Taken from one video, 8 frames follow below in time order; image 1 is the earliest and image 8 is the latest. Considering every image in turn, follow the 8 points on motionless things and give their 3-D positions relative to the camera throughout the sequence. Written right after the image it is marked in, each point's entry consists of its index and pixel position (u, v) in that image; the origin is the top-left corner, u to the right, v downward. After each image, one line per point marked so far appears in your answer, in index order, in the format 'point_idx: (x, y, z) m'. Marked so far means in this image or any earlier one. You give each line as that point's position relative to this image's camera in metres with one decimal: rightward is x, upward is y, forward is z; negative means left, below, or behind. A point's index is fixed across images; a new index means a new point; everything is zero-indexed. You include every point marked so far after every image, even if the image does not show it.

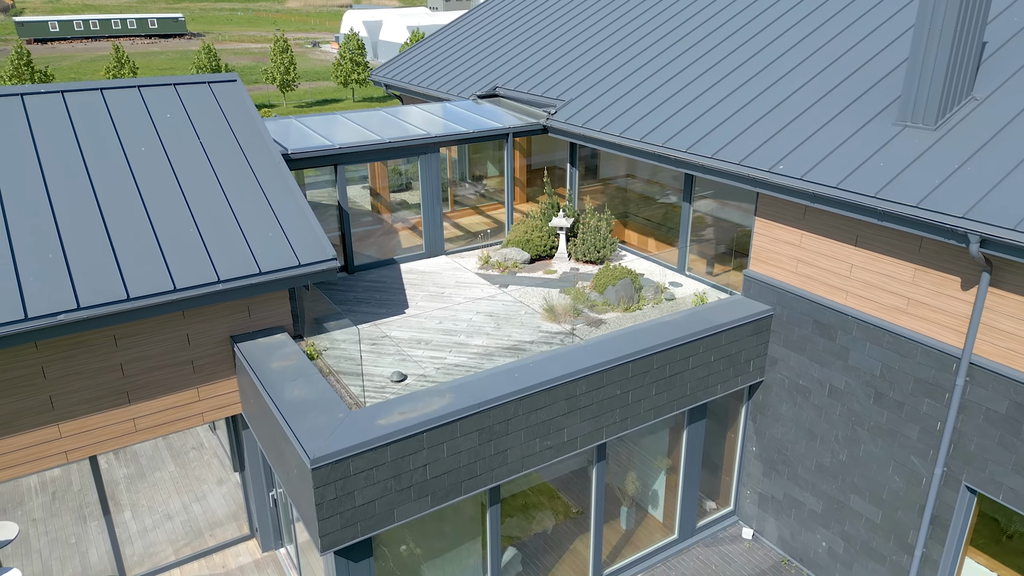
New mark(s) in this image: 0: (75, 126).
0: (-4.7, +1.8, +8.6) m
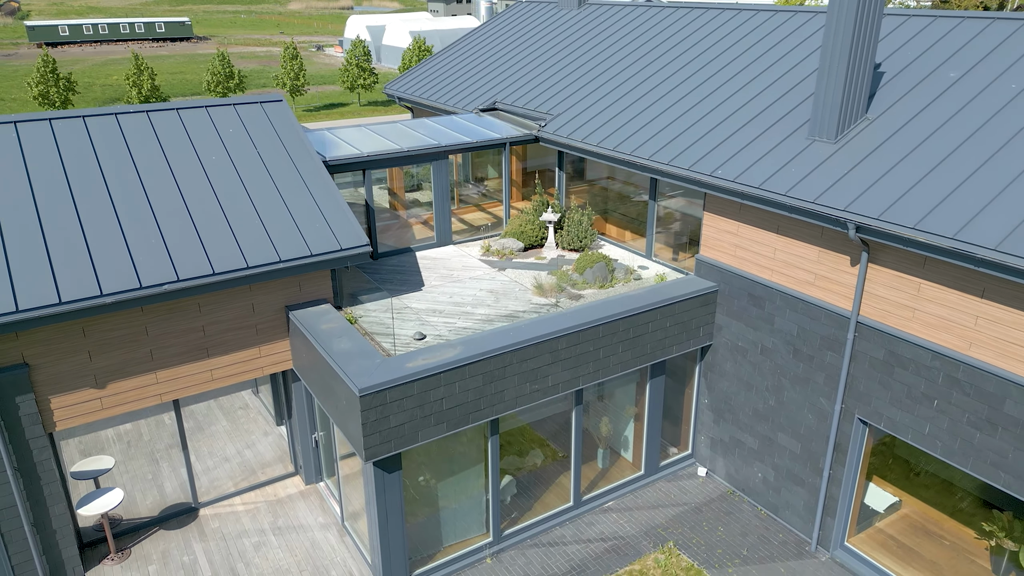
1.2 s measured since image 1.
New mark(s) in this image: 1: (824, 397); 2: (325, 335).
0: (-4.7, +2.0, +10.7) m
1: (+3.8, -1.3, +9.7) m
2: (-2.2, -0.6, +9.5) m
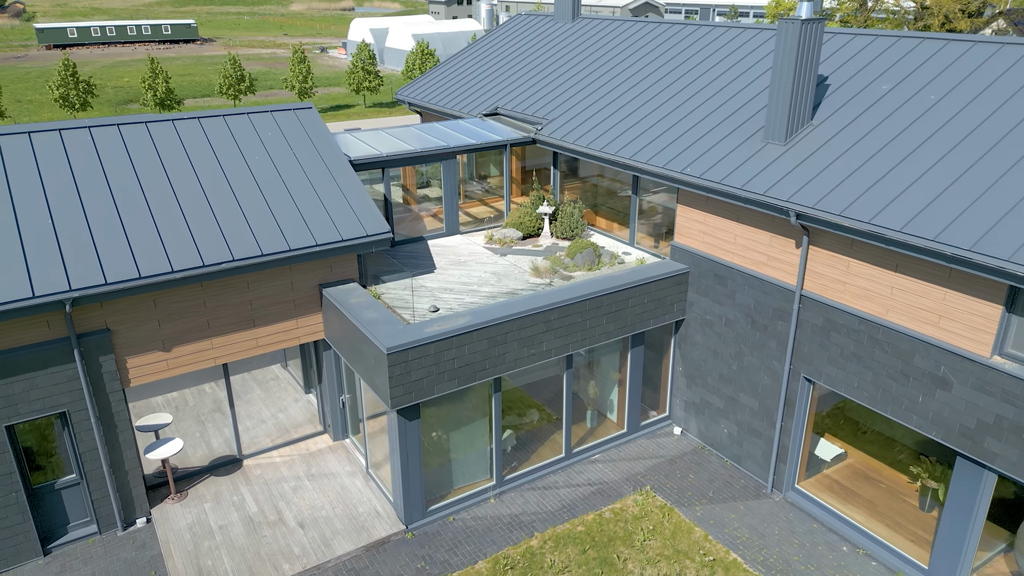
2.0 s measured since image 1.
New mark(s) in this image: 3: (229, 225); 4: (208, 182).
0: (-4.7, +2.3, +12.5) m
1: (+3.8, -1.0, +11.4) m
2: (-2.2, -0.3, +11.3) m
3: (-4.0, +0.9, +11.3) m
4: (-4.5, +1.6, +11.8) m
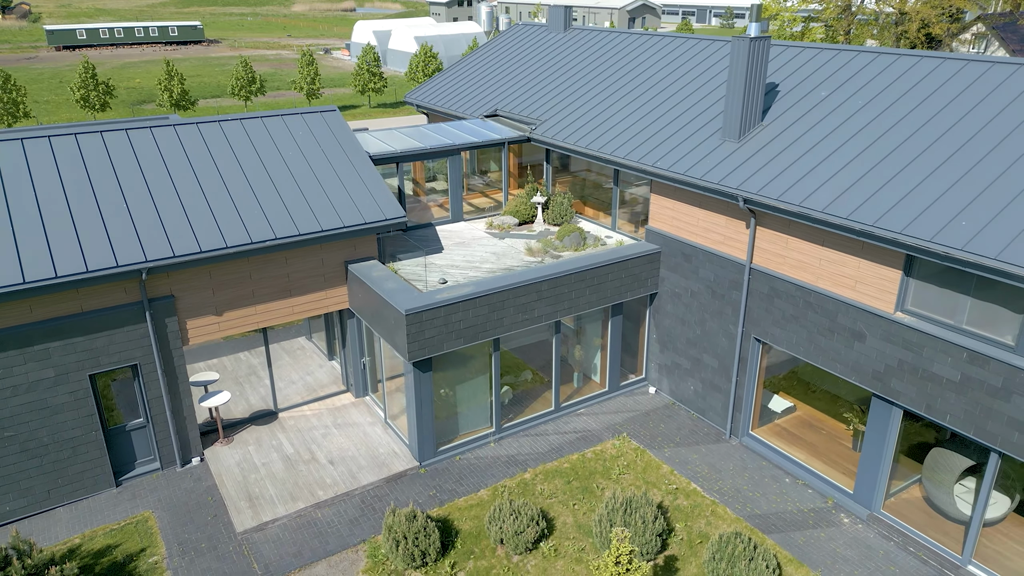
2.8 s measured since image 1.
0: (-4.8, +2.7, +14.6) m
1: (+3.7, -0.6, +13.5) m
2: (-2.3, +0.1, +13.4) m
3: (-4.1, +1.3, +13.4) m
4: (-4.6, +2.0, +13.9) m
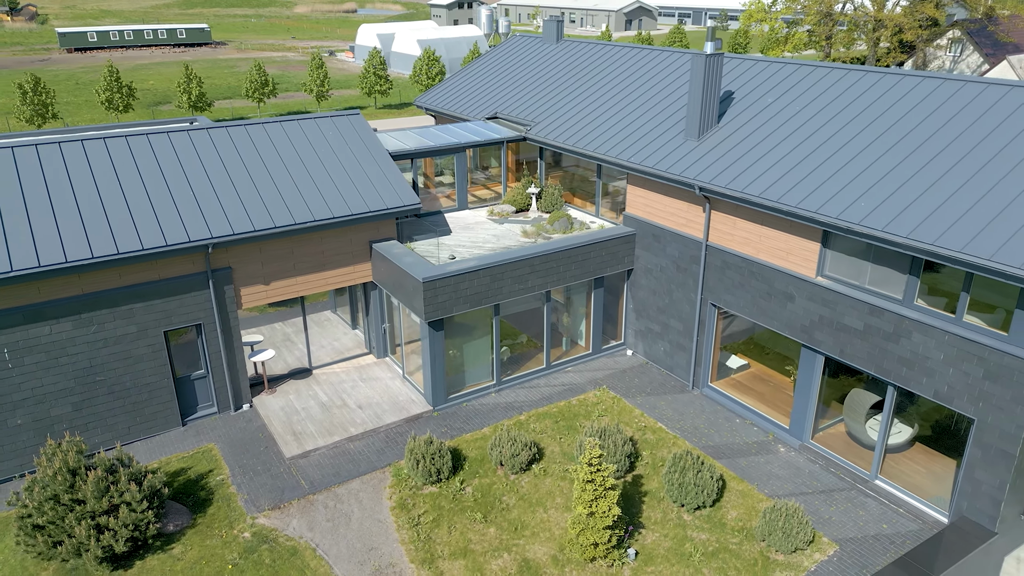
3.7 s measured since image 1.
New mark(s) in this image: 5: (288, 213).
0: (-4.8, +3.2, +17.3) m
1: (+3.7, -0.1, +16.2) m
2: (-2.3, +0.7, +16.1) m
3: (-4.1, +1.9, +16.1) m
4: (-4.6, +2.5, +16.6) m
5: (-4.4, +1.5, +15.5) m
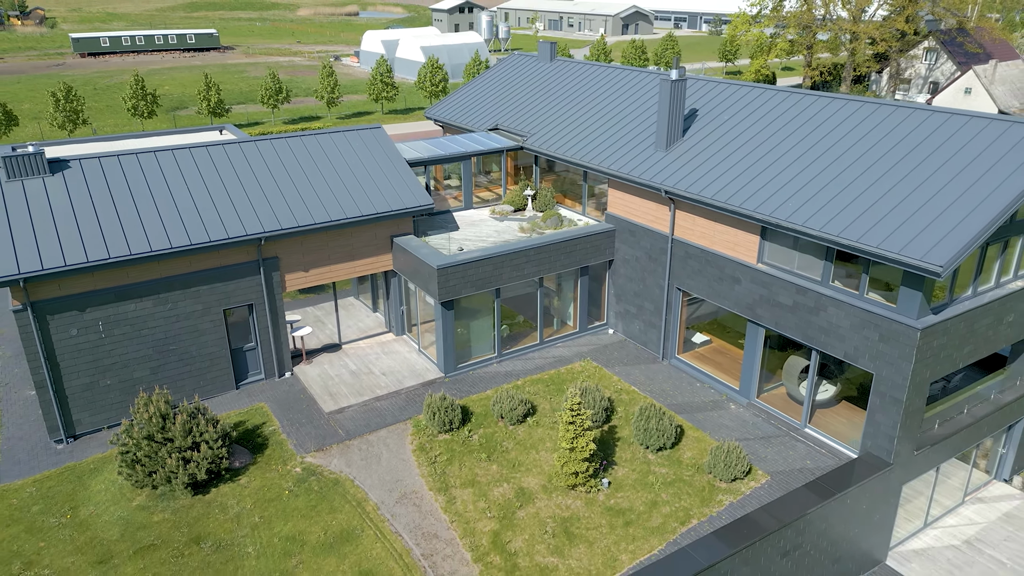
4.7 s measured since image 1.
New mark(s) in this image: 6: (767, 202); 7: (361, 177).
0: (-4.9, +3.6, +20.4) m
1: (+3.7, +0.2, +19.4) m
2: (-2.4, +1.0, +19.2) m
3: (-4.2, +2.2, +19.2) m
4: (-4.7, +2.9, +19.7) m
5: (-4.5, +1.8, +18.6) m
6: (+5.2, +1.8, +16.0) m
7: (-3.8, +2.8, +20.0) m
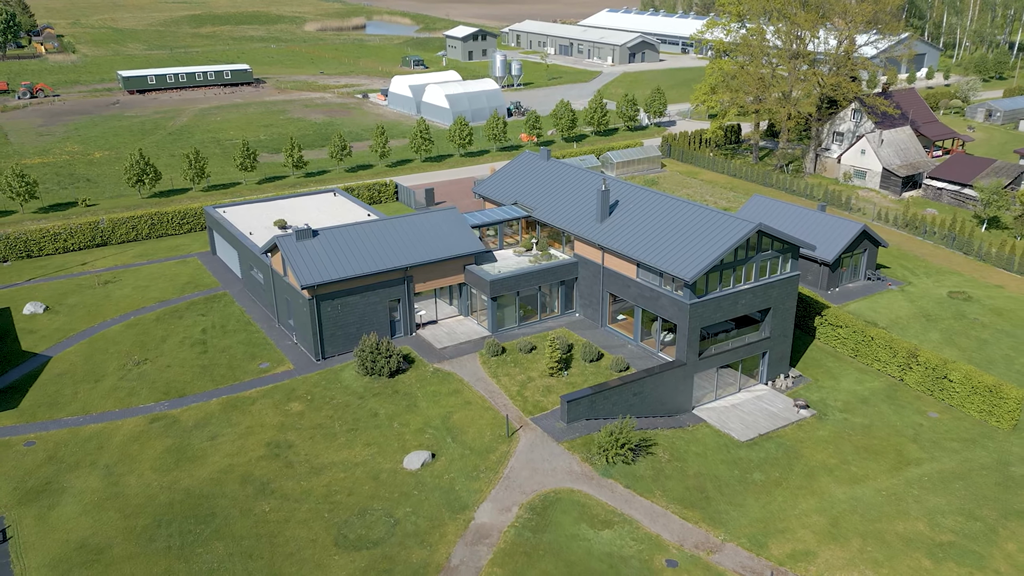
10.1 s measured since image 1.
0: (-4.2, +3.4, +40.5) m
1: (+4.3, +0.1, +39.5) m
2: (-1.8, +0.8, +39.3) m
3: (-3.6, +2.0, +39.3) m
4: (-4.1, +2.7, +39.9) m
5: (-3.8, +1.6, +38.8) m
6: (+5.8, +1.6, +36.2) m
7: (-3.2, +2.6, +40.1) m
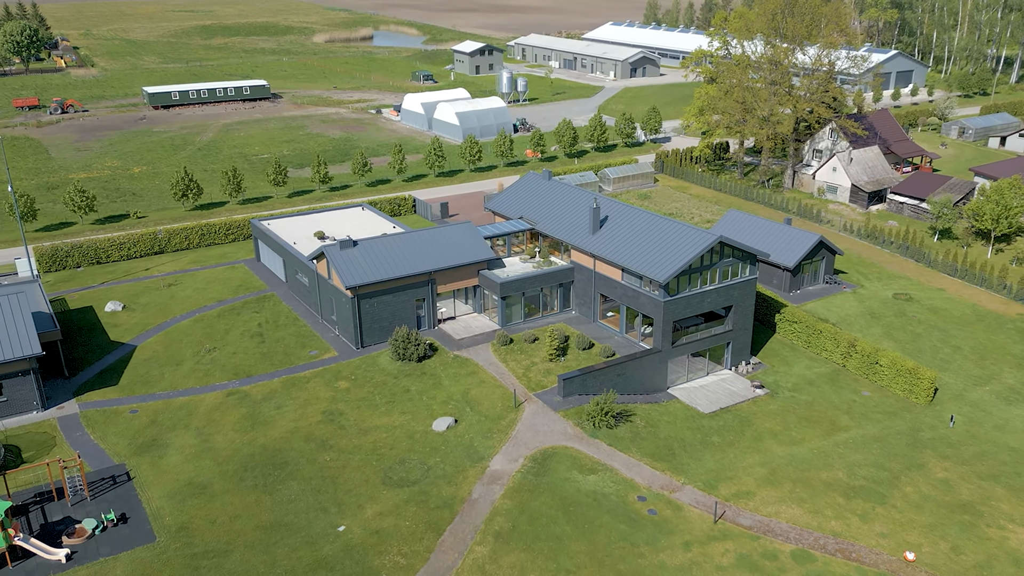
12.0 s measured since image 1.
0: (-3.8, +3.3, +48.3) m
1: (+4.7, 0.0, +47.1) m
2: (-1.4, +0.8, +47.0) m
3: (-3.2, +2.0, +47.1) m
4: (-3.7, +2.6, +47.6) m
5: (-3.5, +1.6, +46.5) m
6: (+6.2, +1.6, +43.8) m
7: (-2.8, +2.5, +47.9) m
